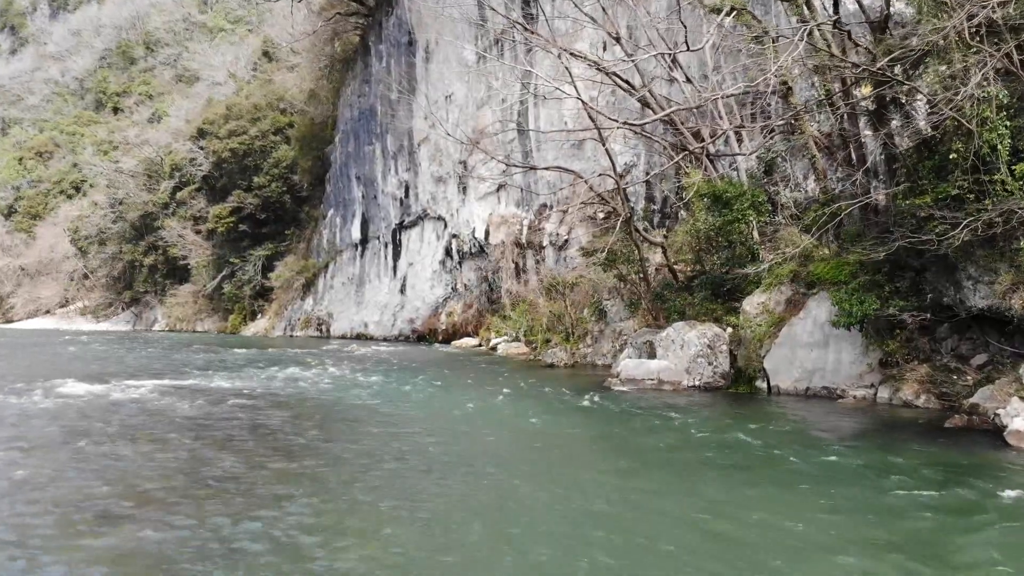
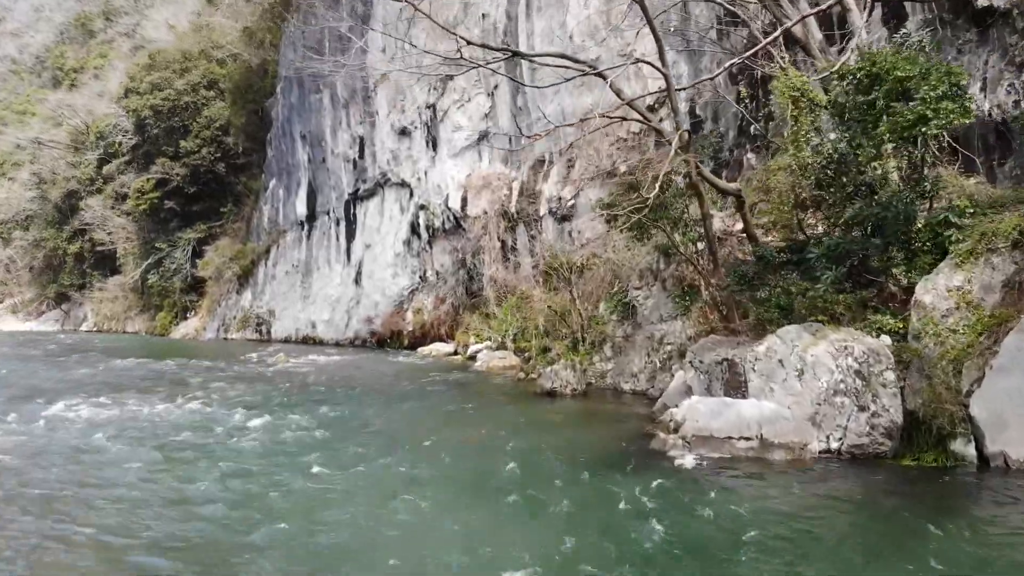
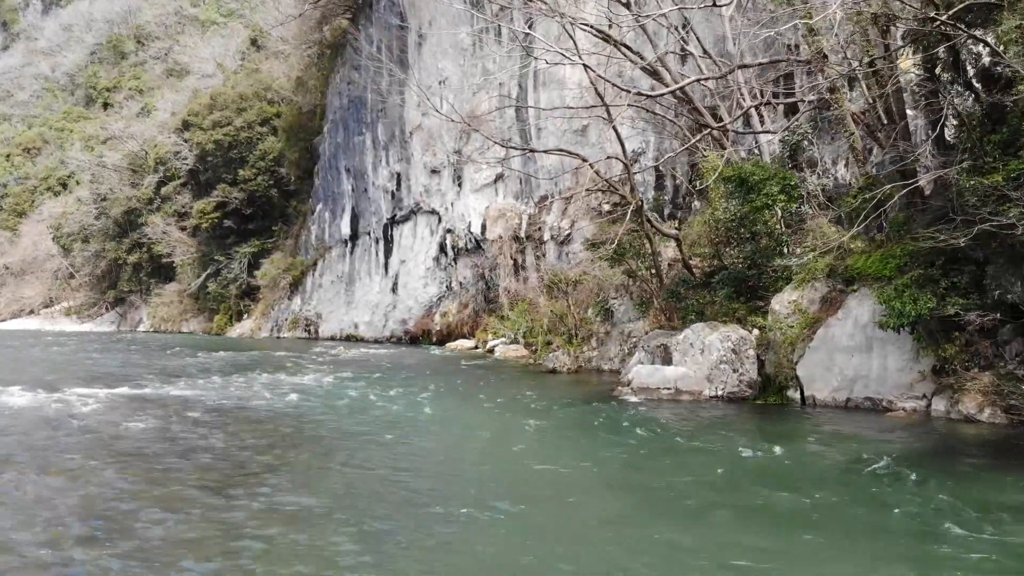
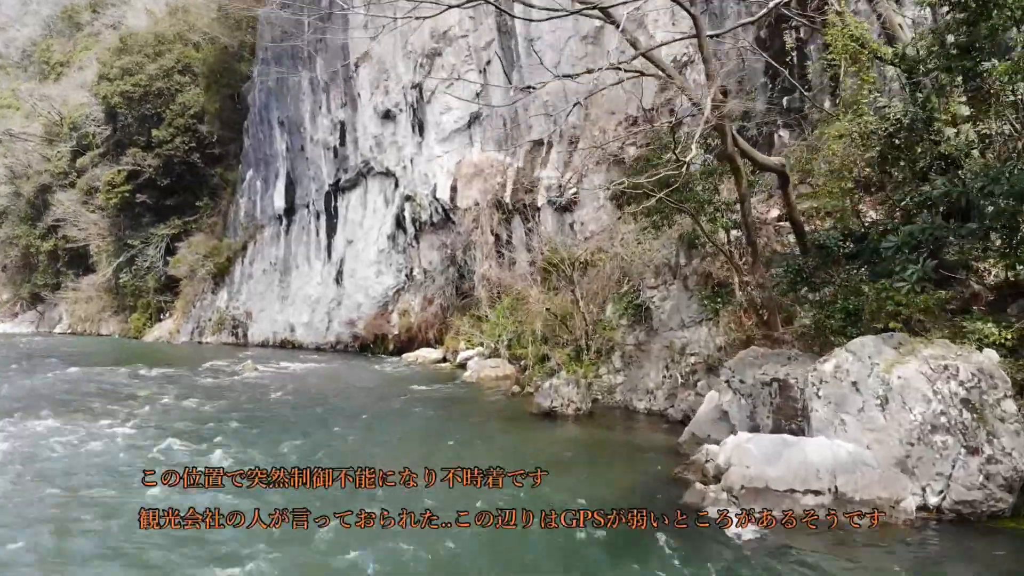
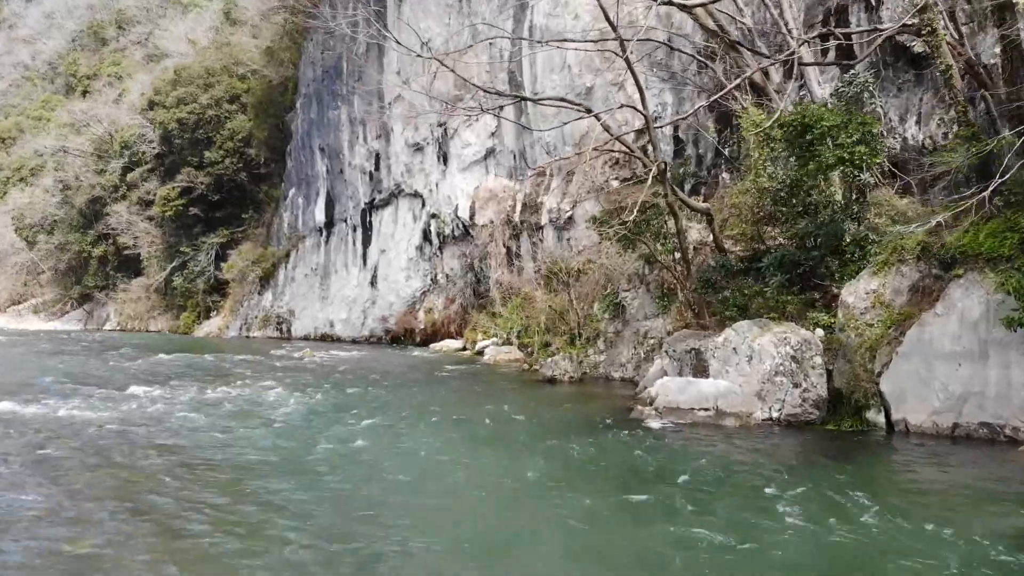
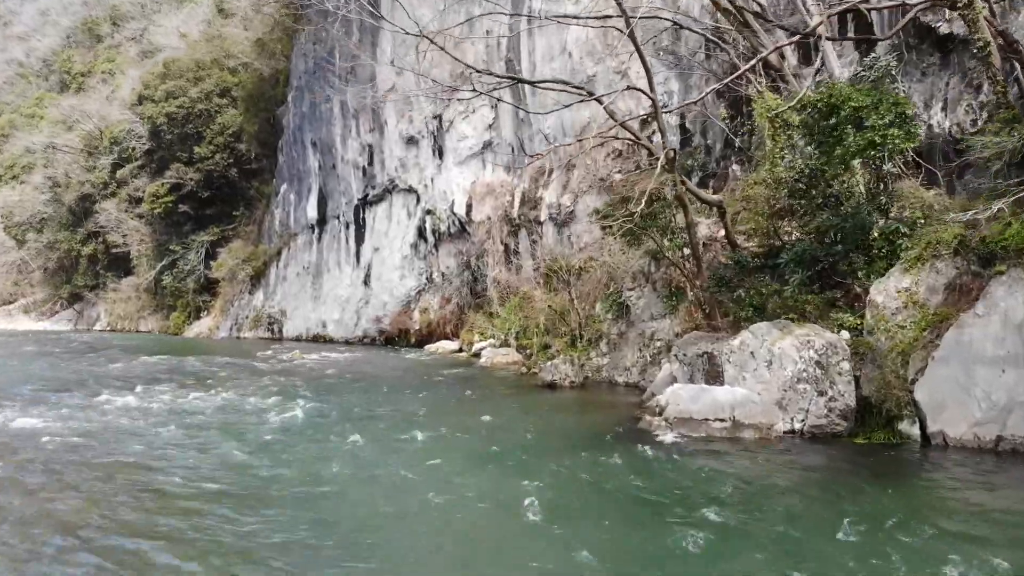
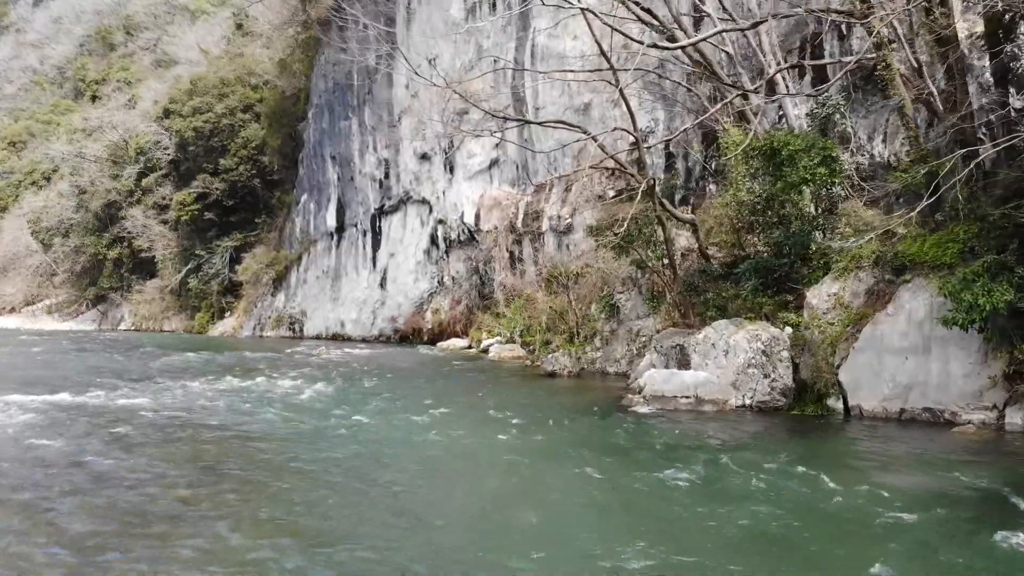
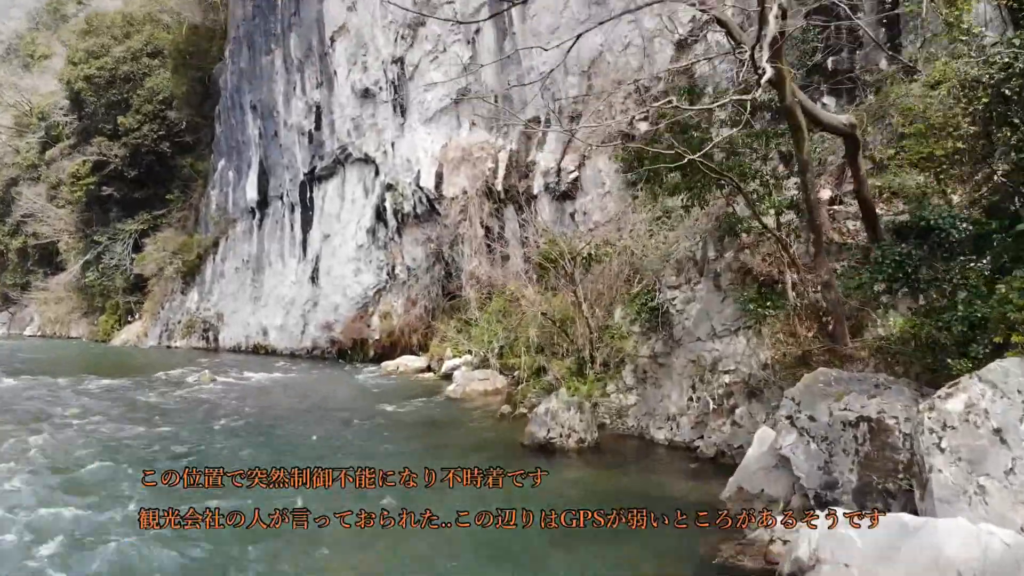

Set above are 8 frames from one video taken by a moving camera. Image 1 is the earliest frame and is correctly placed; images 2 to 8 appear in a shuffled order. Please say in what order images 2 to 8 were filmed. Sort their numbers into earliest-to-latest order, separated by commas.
3, 7, 5, 6, 2, 4, 8
